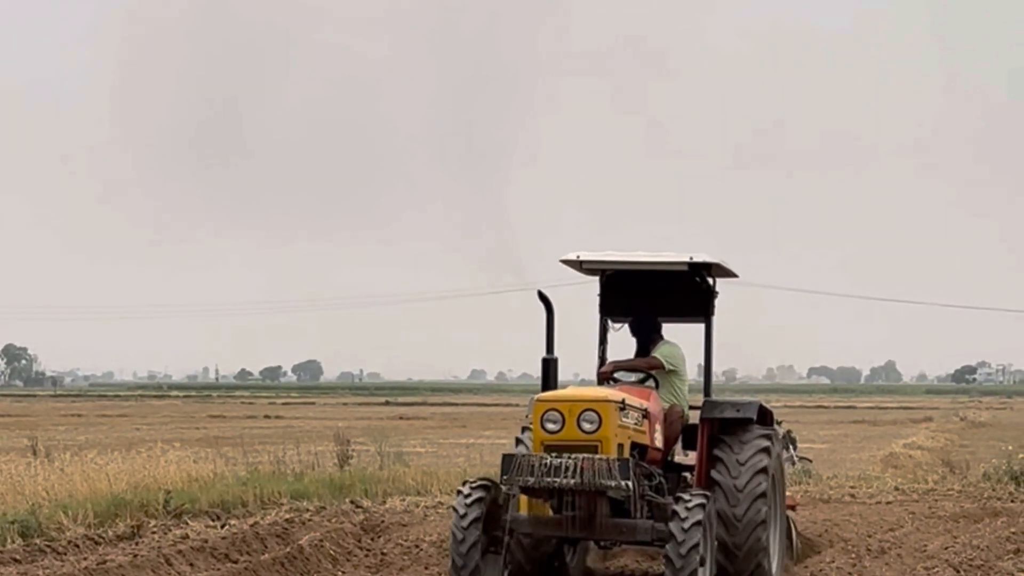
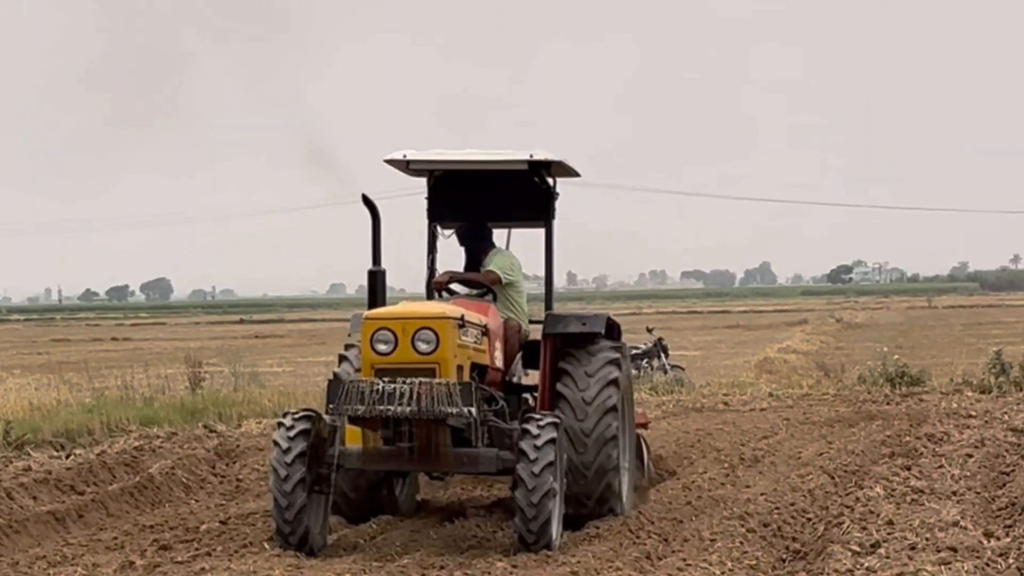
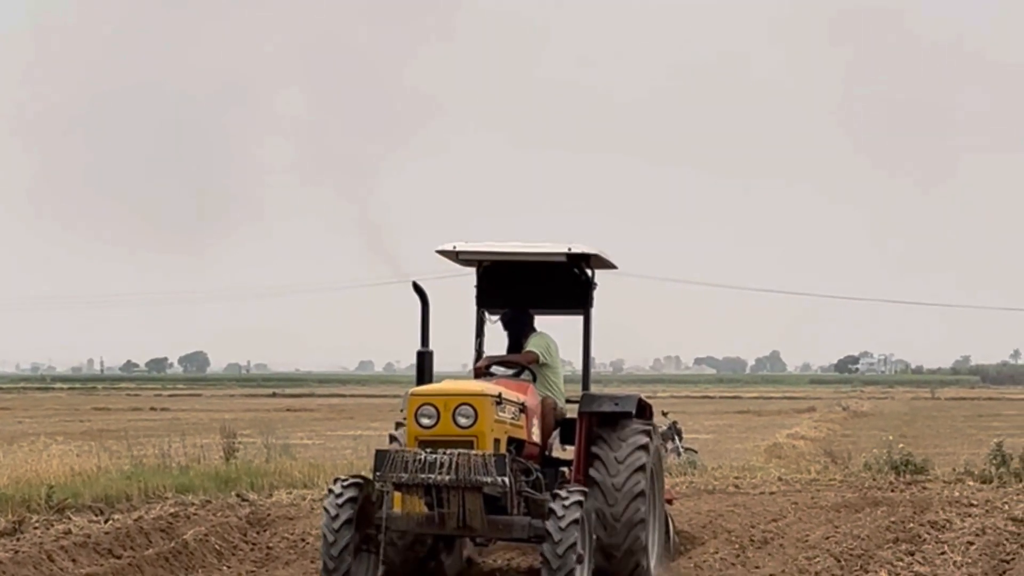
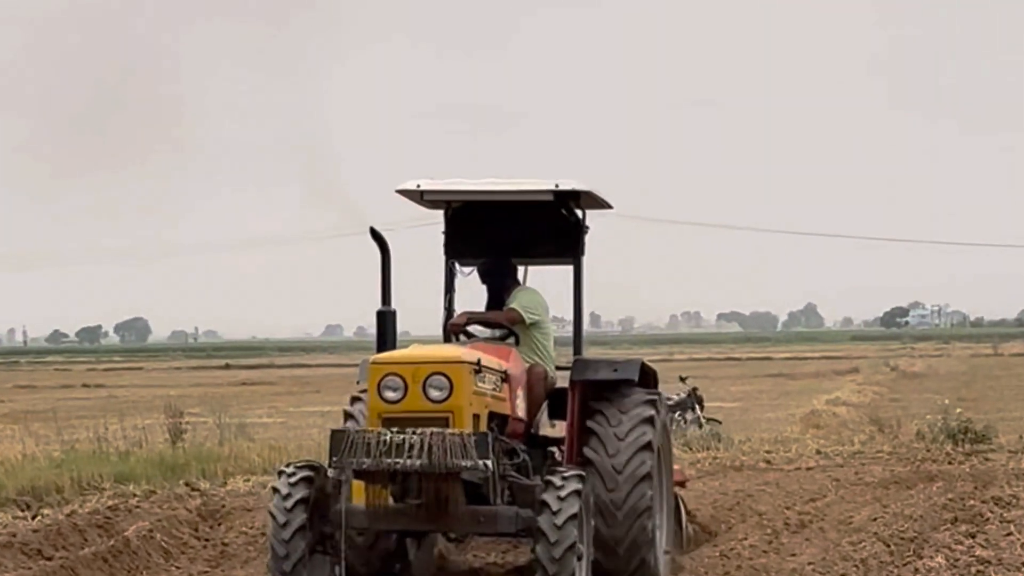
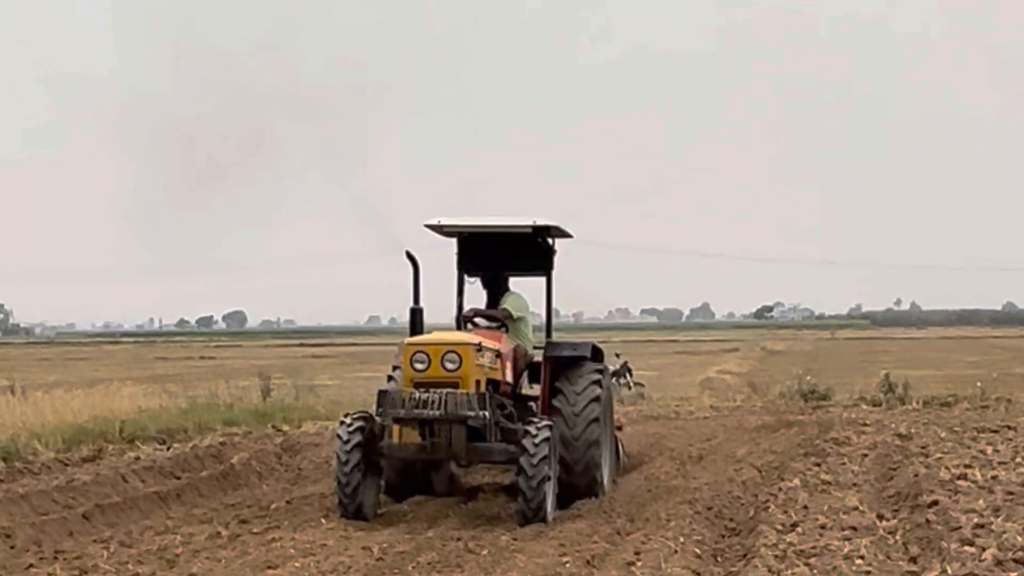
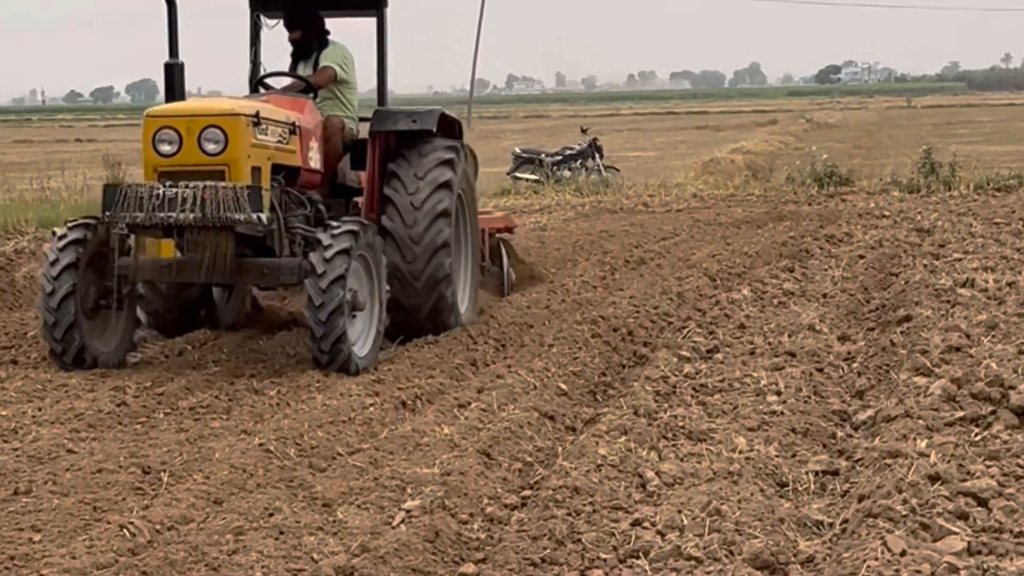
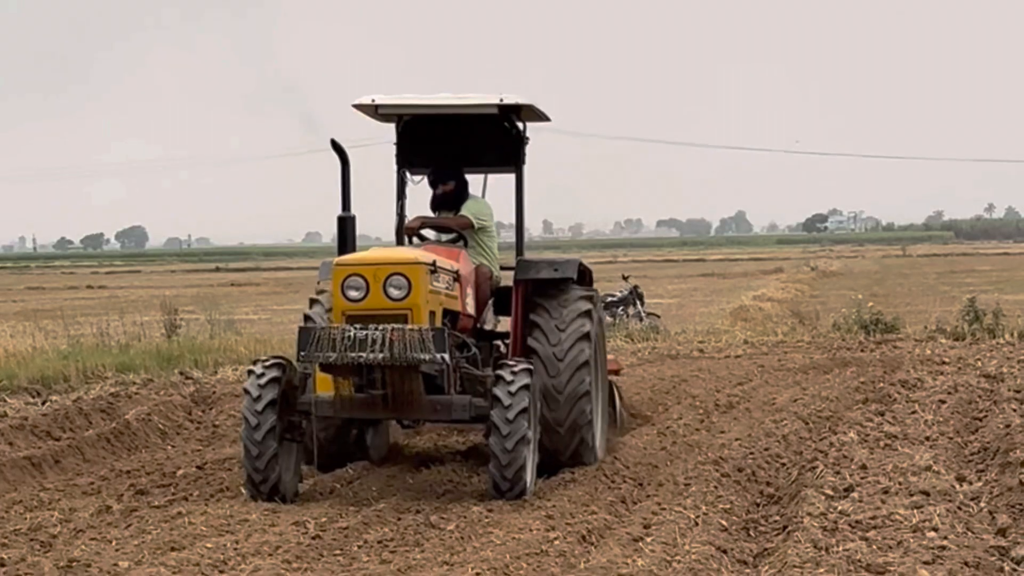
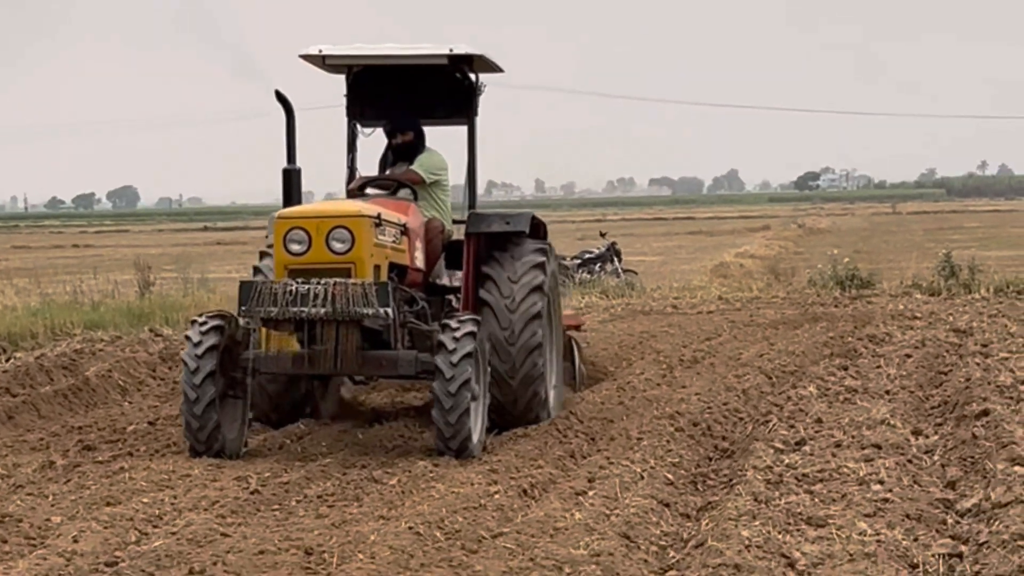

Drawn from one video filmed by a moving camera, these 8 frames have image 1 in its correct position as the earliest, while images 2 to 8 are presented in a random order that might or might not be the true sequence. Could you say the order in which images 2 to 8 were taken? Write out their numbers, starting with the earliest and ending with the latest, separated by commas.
3, 5, 4, 2, 7, 8, 6
